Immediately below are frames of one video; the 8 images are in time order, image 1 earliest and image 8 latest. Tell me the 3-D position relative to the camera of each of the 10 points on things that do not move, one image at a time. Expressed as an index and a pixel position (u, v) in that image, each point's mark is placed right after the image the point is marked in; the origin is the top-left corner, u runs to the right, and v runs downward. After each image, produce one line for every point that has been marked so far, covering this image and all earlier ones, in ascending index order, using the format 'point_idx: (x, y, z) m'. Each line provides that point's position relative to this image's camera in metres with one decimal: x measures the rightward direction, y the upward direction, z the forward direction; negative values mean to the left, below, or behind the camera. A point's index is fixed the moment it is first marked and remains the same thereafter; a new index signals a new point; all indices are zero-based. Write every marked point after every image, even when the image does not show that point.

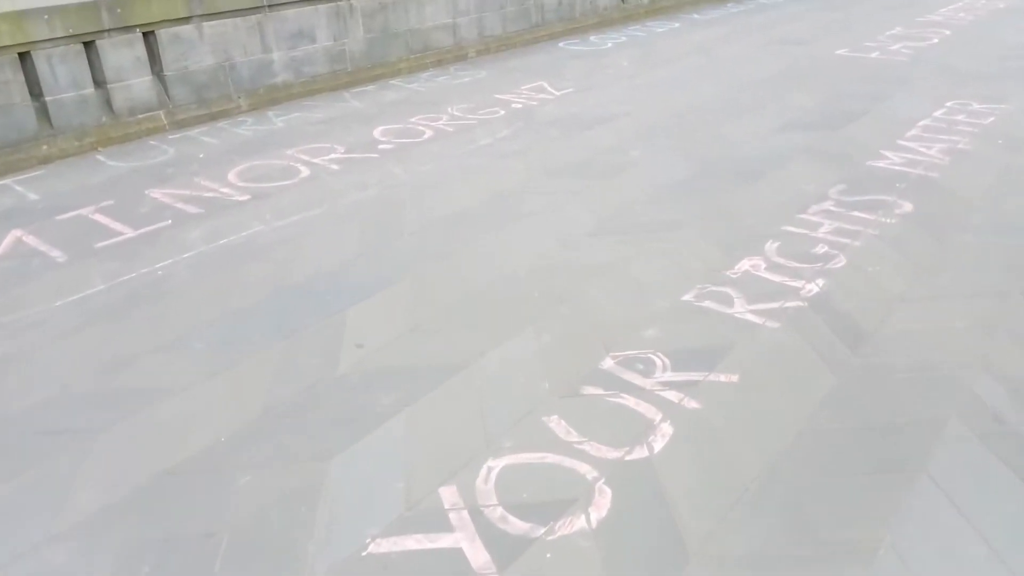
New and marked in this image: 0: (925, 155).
0: (+2.9, +0.9, +5.2) m
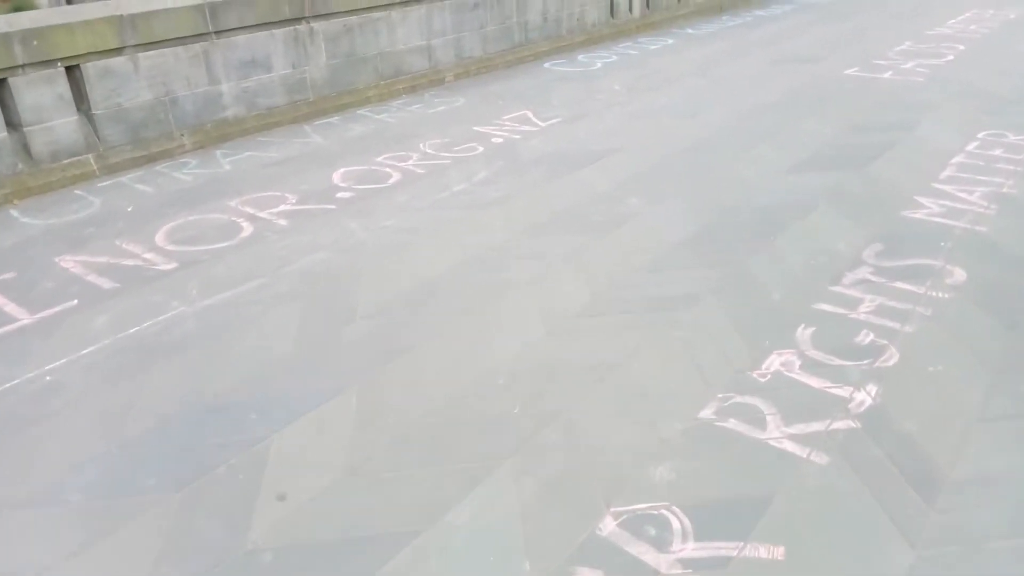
0: (+2.7, +0.5, +4.5) m
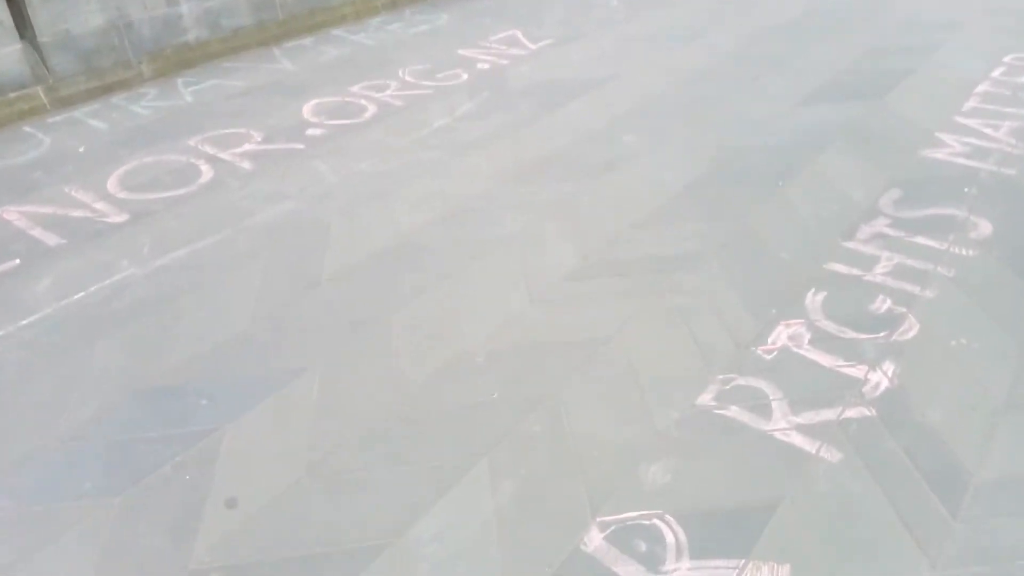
0: (+2.6, +0.8, +4.2) m
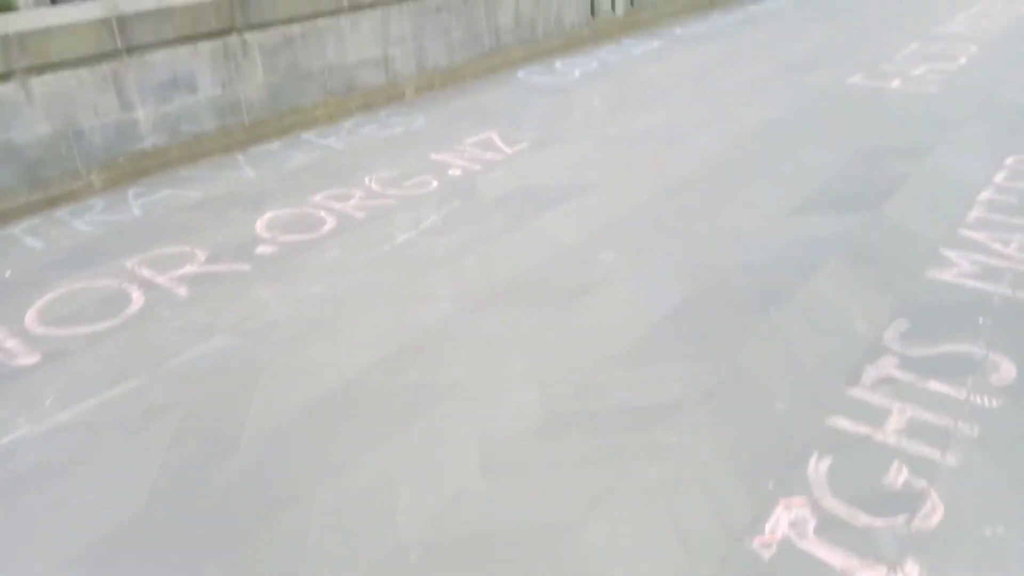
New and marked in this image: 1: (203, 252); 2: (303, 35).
0: (+2.5, +0.2, +3.8) m
1: (-1.7, +0.2, +4.3) m
2: (-1.7, +2.1, +6.2) m
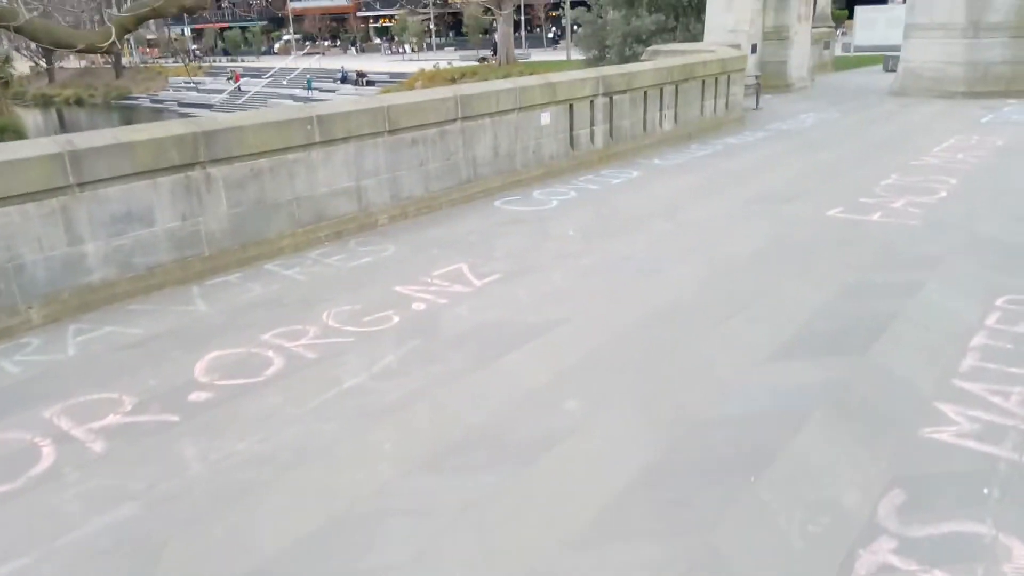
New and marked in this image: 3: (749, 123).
0: (+2.2, -0.6, +3.4) m
1: (-2.0, -0.6, +3.9) m
2: (-1.9, +1.0, +6.1) m
3: (+4.2, +2.9, +13.4) m
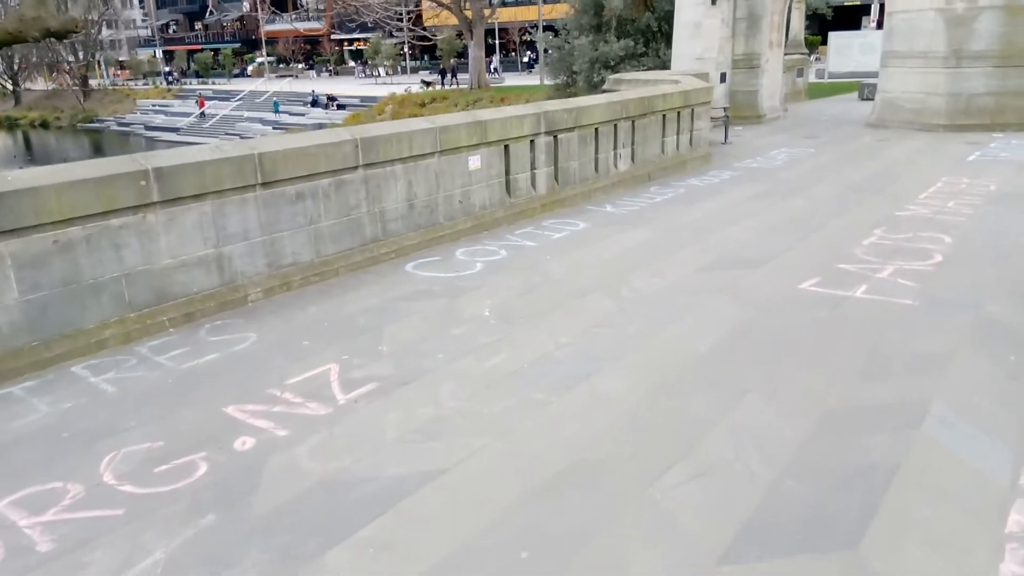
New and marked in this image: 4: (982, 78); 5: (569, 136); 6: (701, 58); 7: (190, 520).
0: (+1.6, -1.1, +2.1) m
1: (-2.6, -1.2, +2.5) m
2: (-2.6, +0.3, +4.7) m
3: (+3.3, +2.1, +12.2) m
4: (+8.7, +3.9, +14.0) m
5: (+0.7, +1.8, +8.9) m
6: (+4.2, +5.0, +16.7) m
7: (-1.3, -0.9, +3.2) m
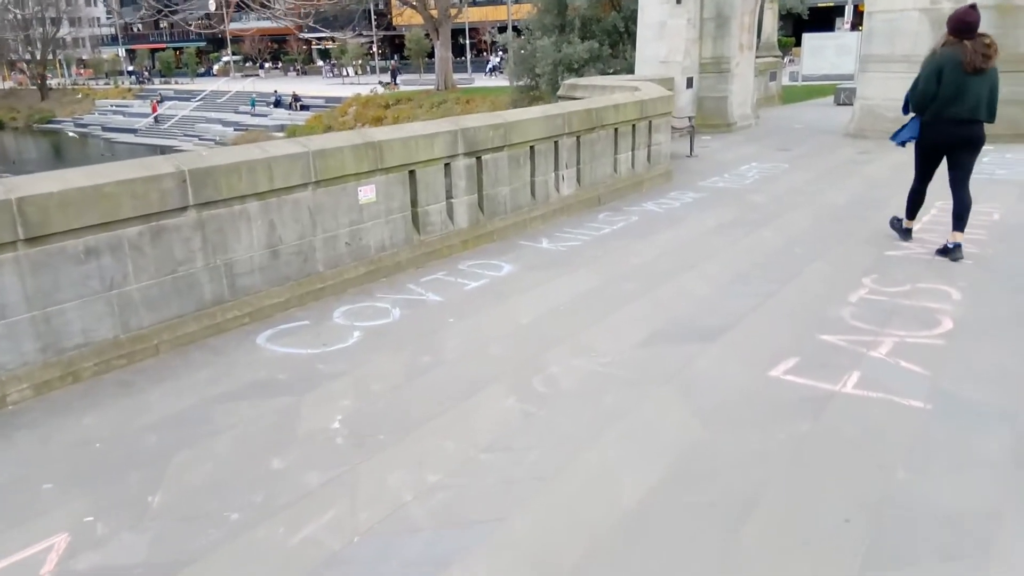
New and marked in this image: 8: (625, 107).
0: (+1.0, -1.6, +0.6) m
1: (-3.2, -1.7, +0.9) m
2: (-3.3, -0.2, +3.1) m
3: (+2.3, +1.6, +10.8) m
4: (+7.7, +3.4, +12.7) m
5: (-0.2, +1.3, +7.4) m
6: (+3.1, +4.5, +15.2) m
7: (-2.0, -1.5, +1.6) m
8: (+1.4, +2.2, +9.3) m
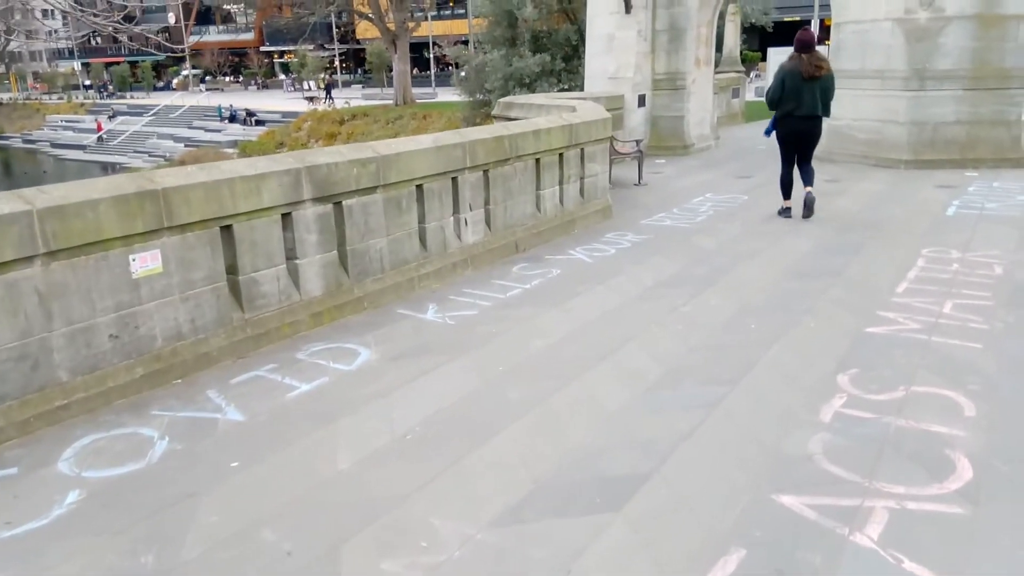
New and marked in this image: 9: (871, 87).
0: (+0.3, -2.1, -1.1) m
1: (-3.9, -2.2, -1.0) m
2: (-4.1, -0.8, +1.3) m
3: (+1.3, +0.9, +9.2) m
4: (+6.5, +2.7, +11.3) m
5: (-1.1, +0.7, +5.7) m
6: (+1.8, +3.8, +13.7) m
7: (-2.7, -2.0, -0.2) m
8: (+0.4, +1.6, +7.7) m
9: (+5.6, +3.1, +11.8) m
